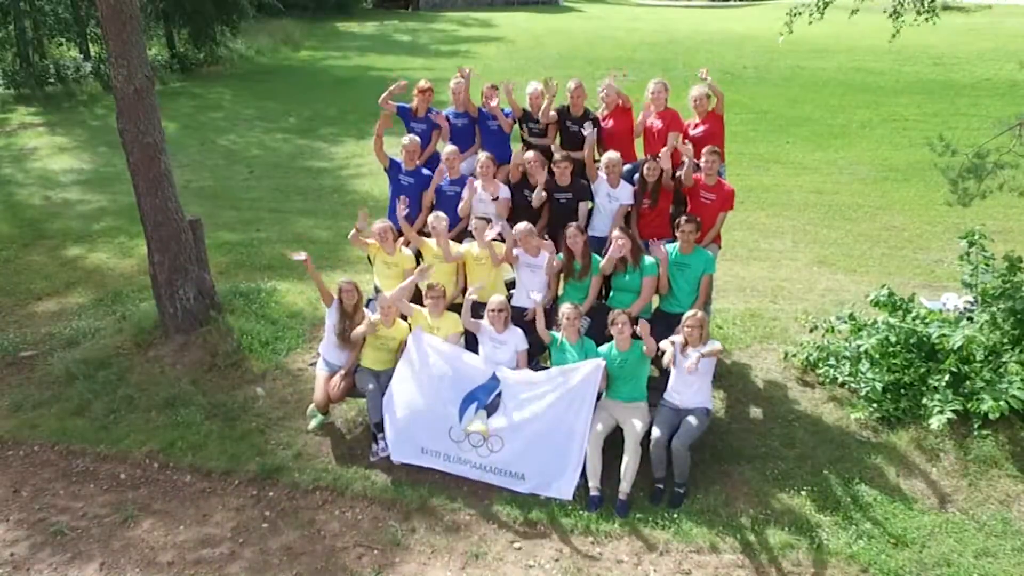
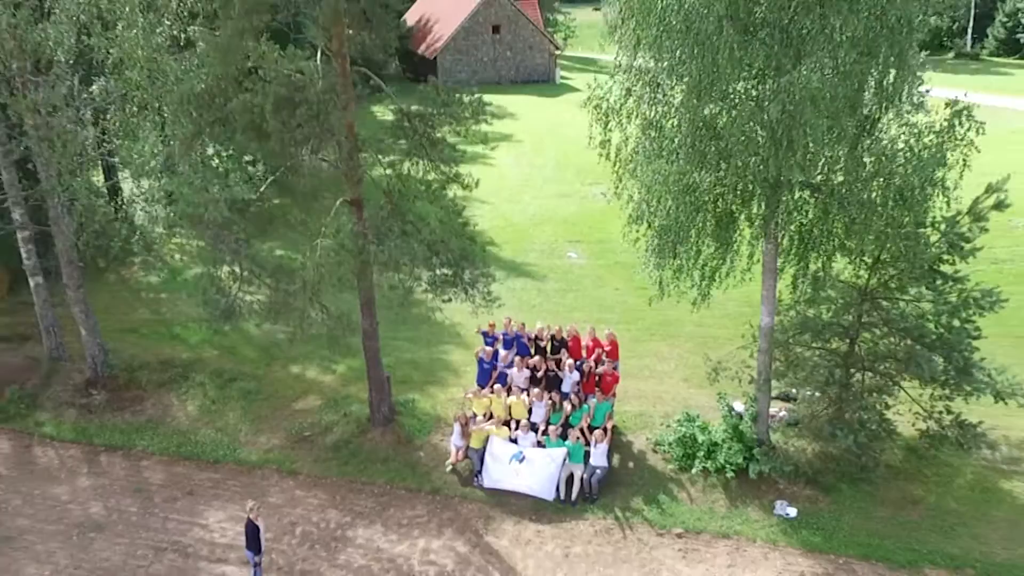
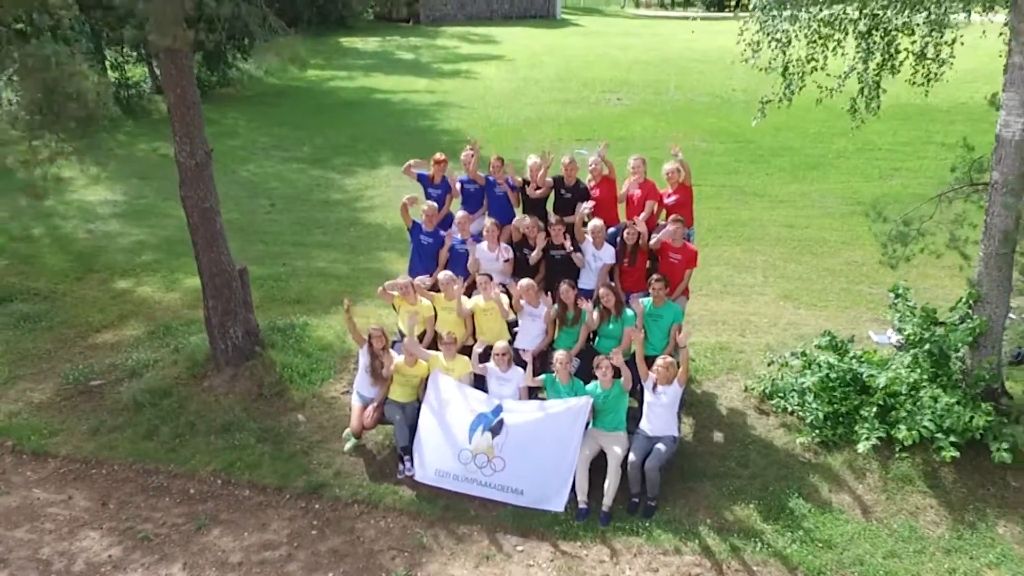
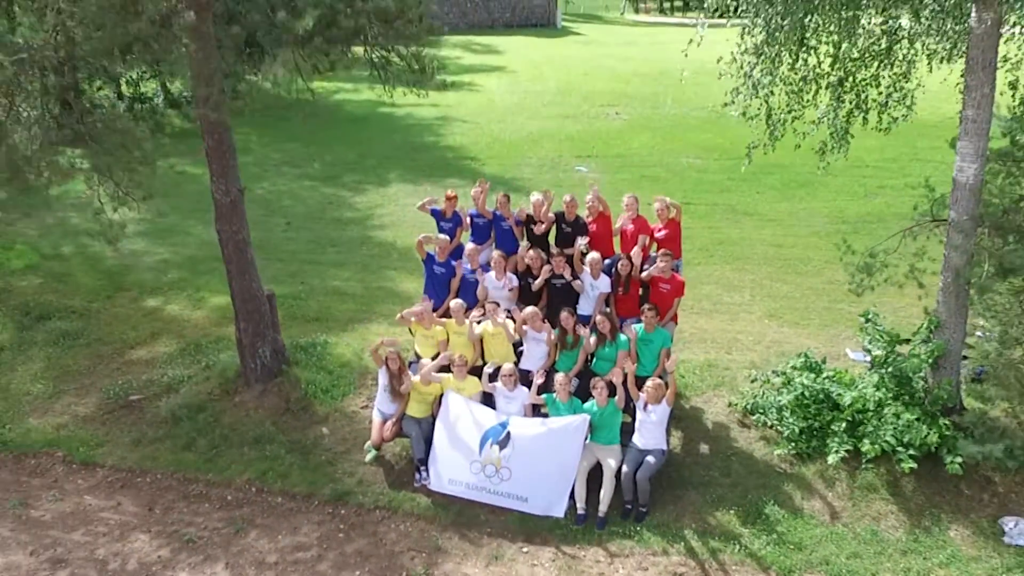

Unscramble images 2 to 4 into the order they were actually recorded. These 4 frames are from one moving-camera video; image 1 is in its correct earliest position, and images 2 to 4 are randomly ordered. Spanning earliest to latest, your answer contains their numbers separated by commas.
3, 4, 2
